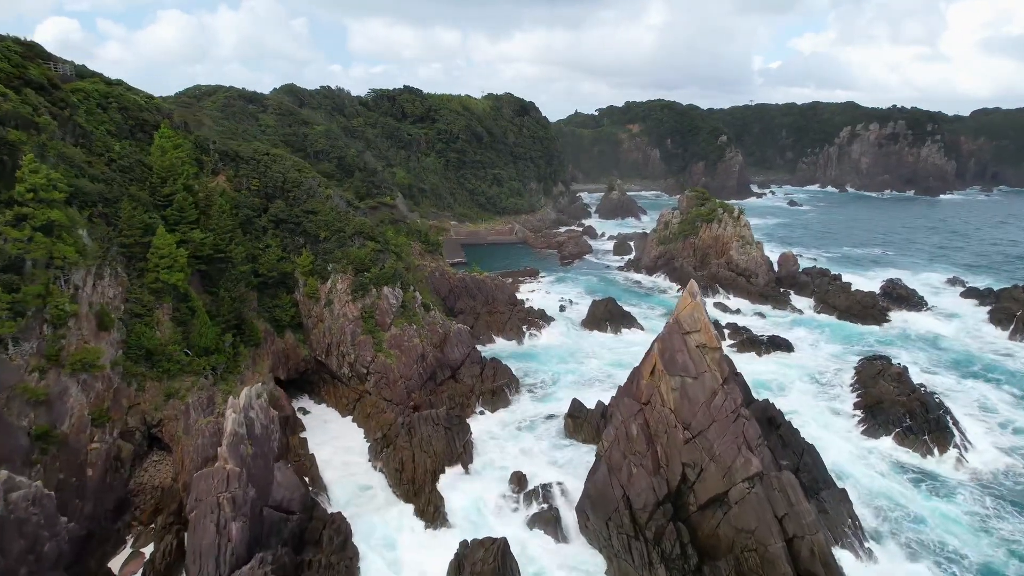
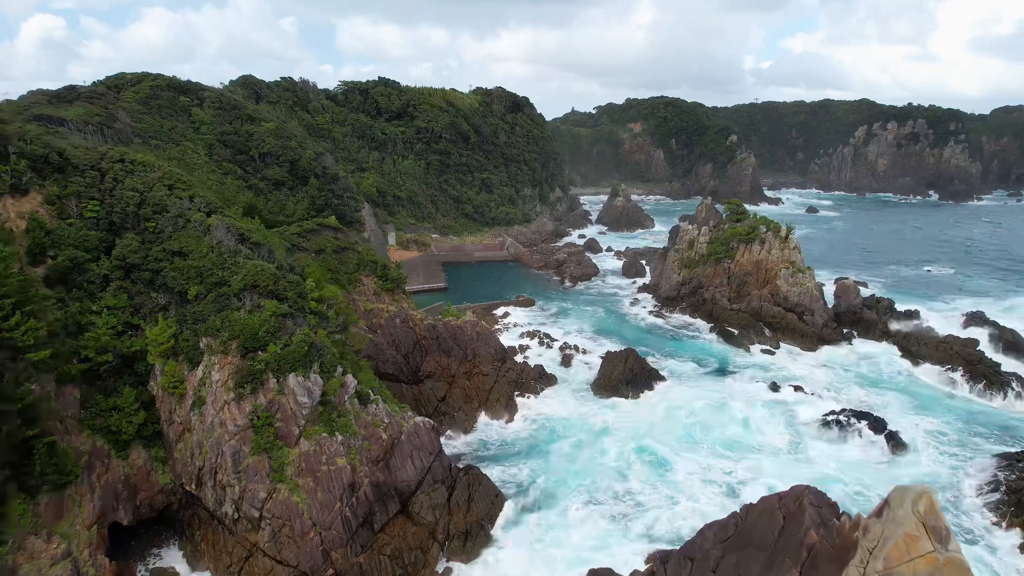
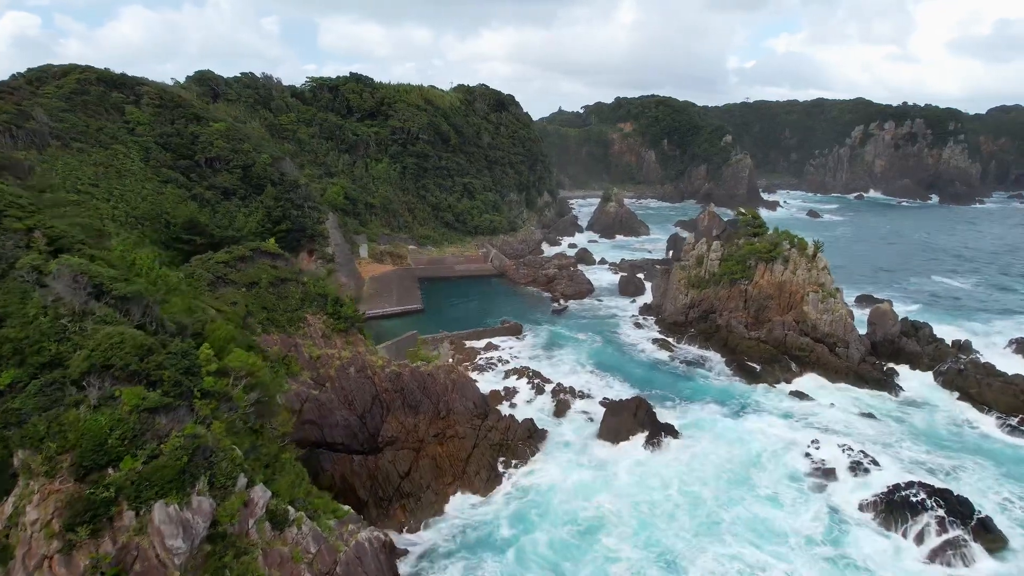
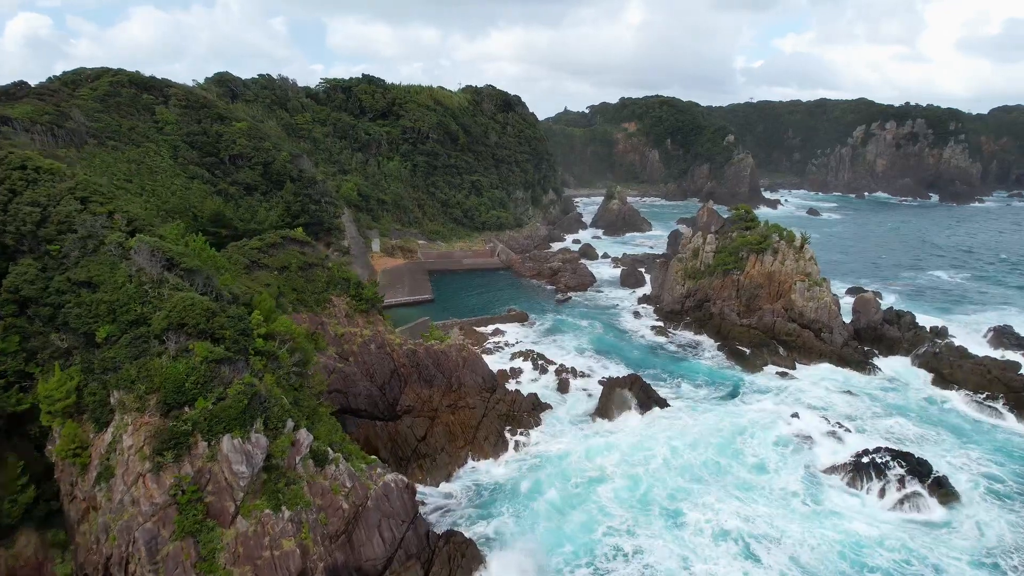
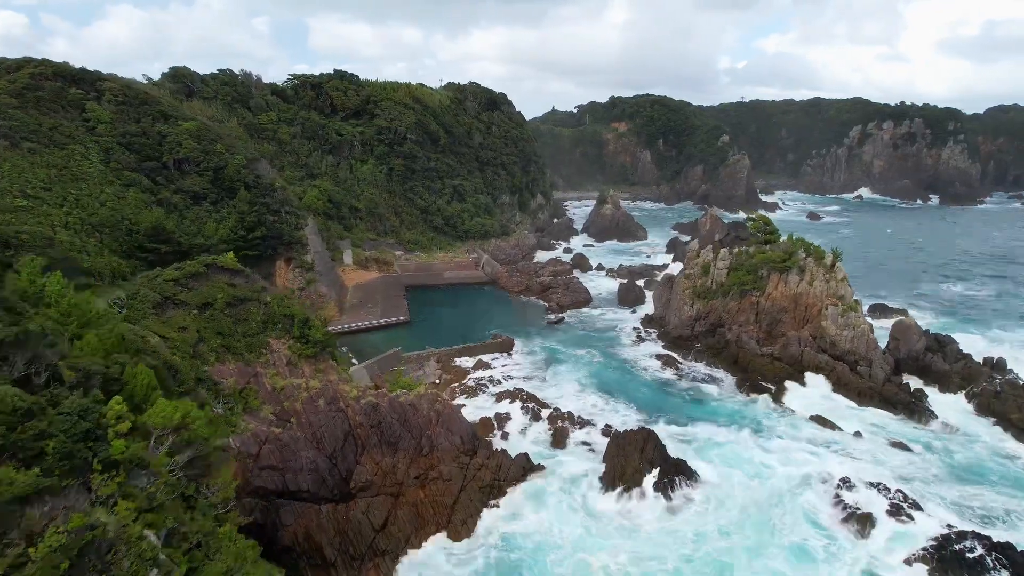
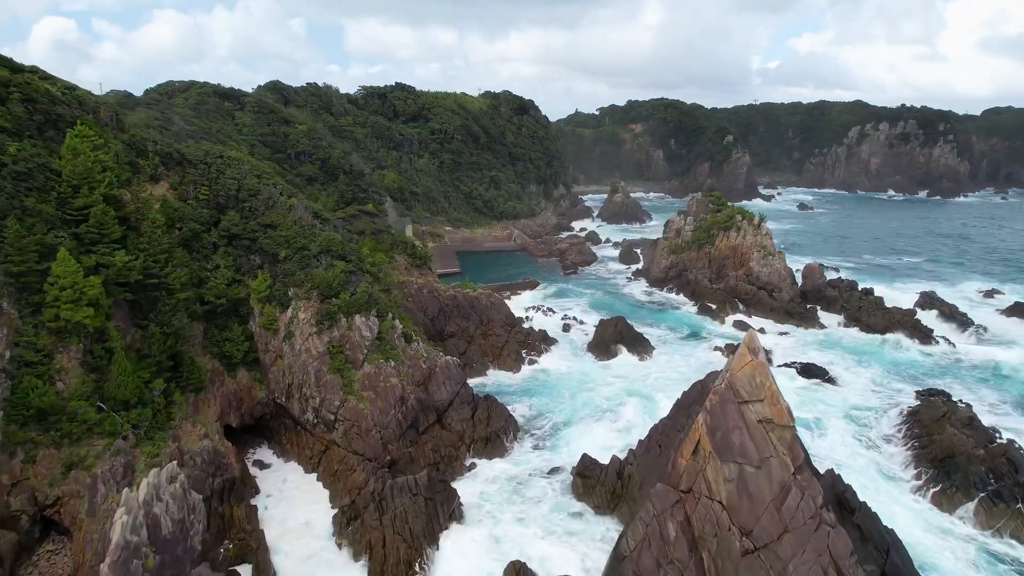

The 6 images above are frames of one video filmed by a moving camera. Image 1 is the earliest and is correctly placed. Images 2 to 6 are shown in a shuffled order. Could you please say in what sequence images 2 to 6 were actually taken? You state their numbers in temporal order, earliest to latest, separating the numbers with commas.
6, 2, 4, 3, 5
